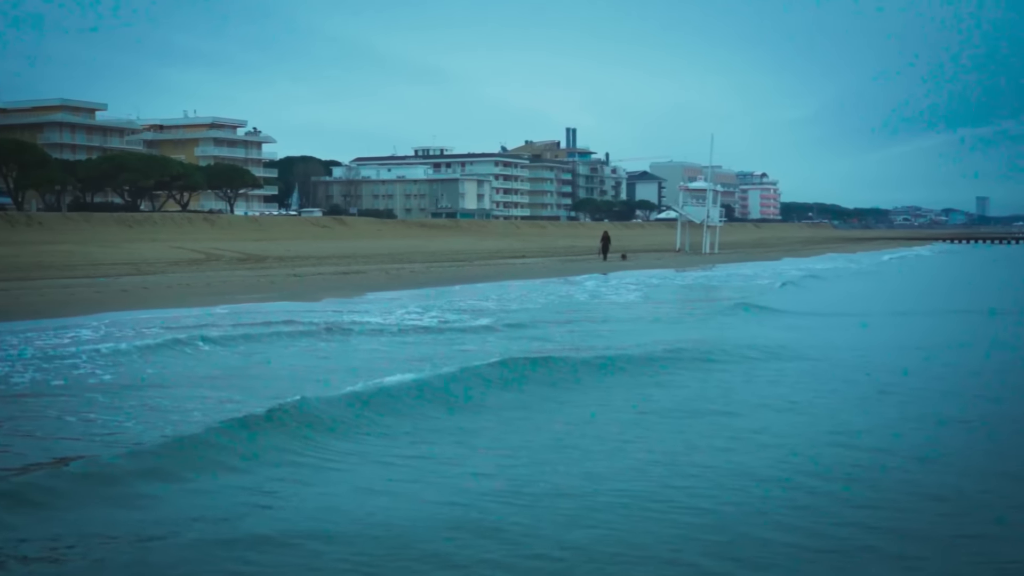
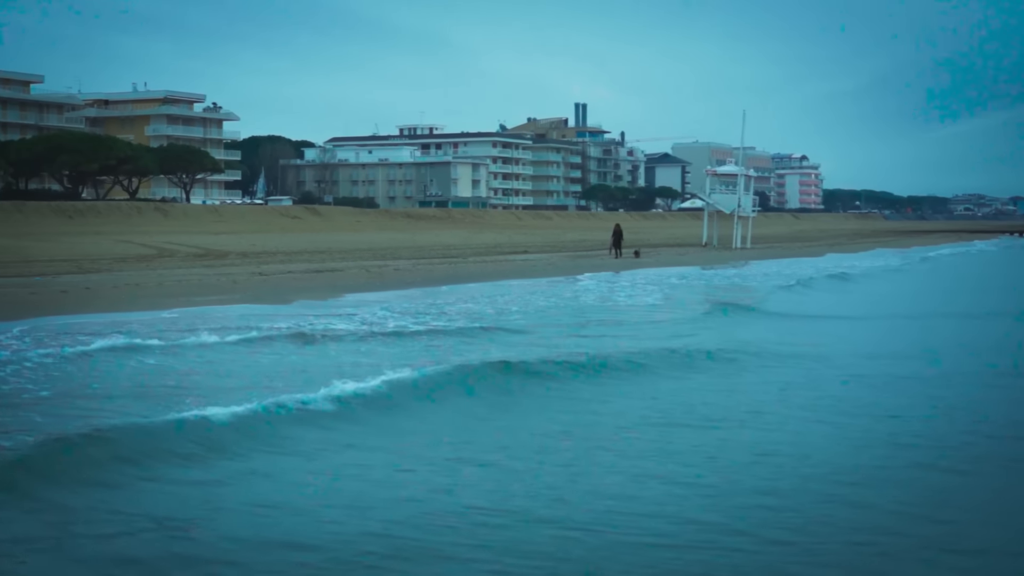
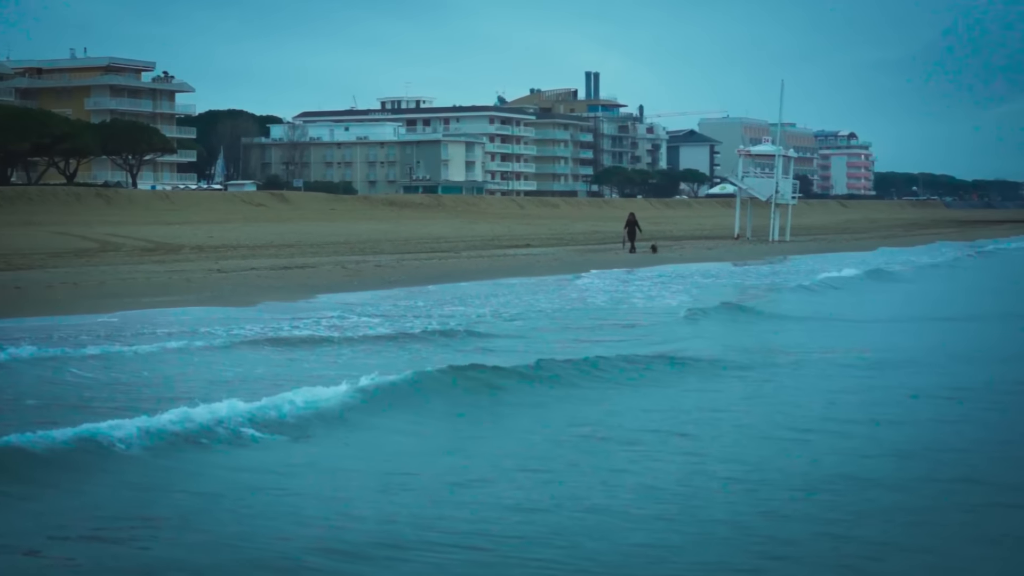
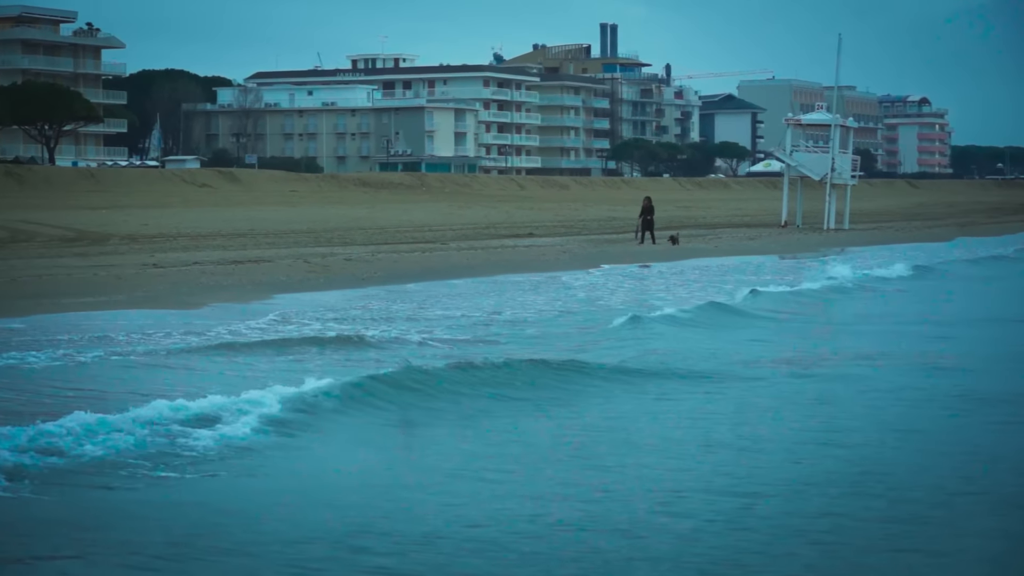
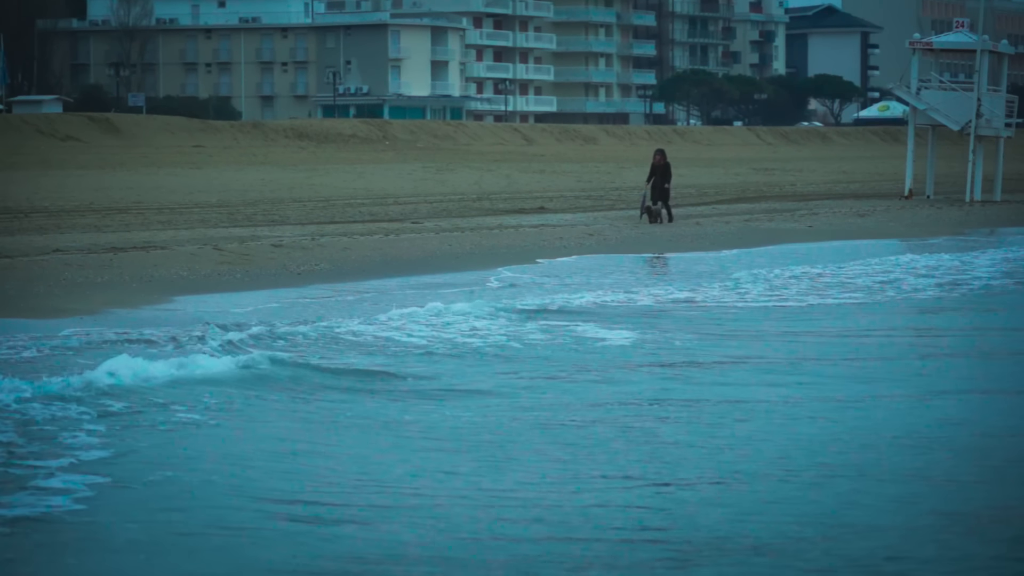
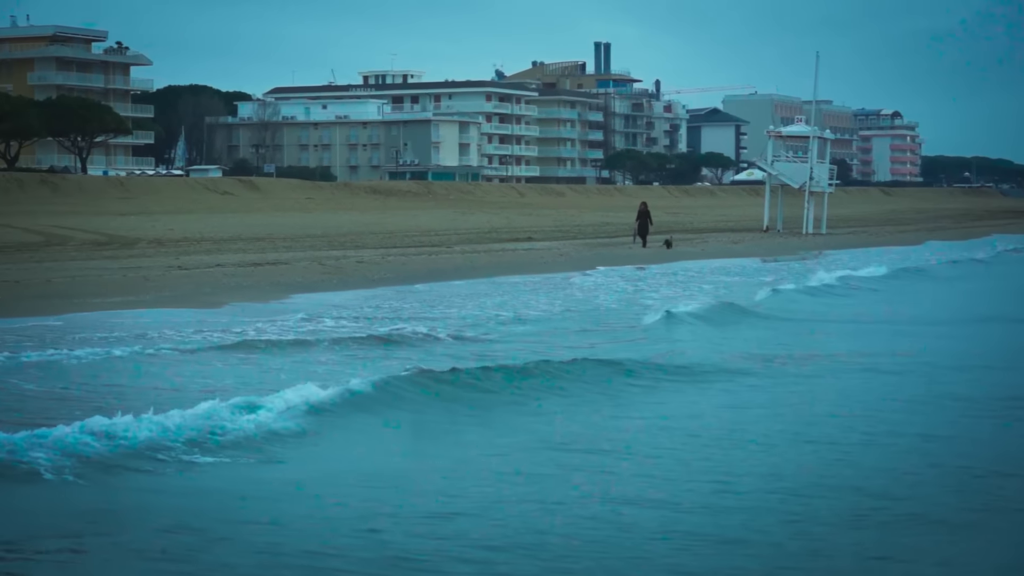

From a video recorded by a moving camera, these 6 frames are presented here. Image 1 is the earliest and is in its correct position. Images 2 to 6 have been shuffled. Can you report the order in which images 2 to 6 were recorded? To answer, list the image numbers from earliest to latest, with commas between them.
2, 3, 6, 4, 5
